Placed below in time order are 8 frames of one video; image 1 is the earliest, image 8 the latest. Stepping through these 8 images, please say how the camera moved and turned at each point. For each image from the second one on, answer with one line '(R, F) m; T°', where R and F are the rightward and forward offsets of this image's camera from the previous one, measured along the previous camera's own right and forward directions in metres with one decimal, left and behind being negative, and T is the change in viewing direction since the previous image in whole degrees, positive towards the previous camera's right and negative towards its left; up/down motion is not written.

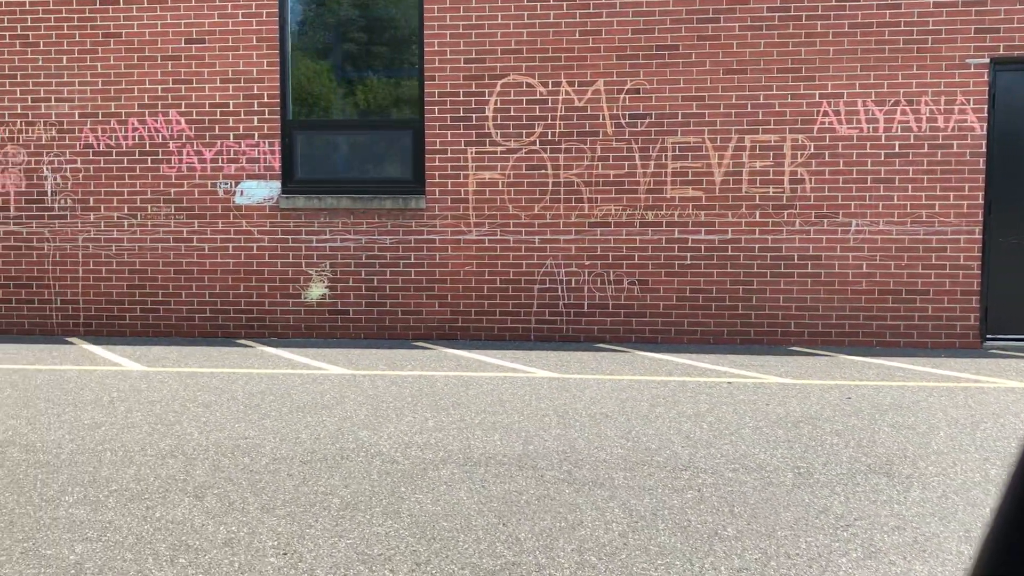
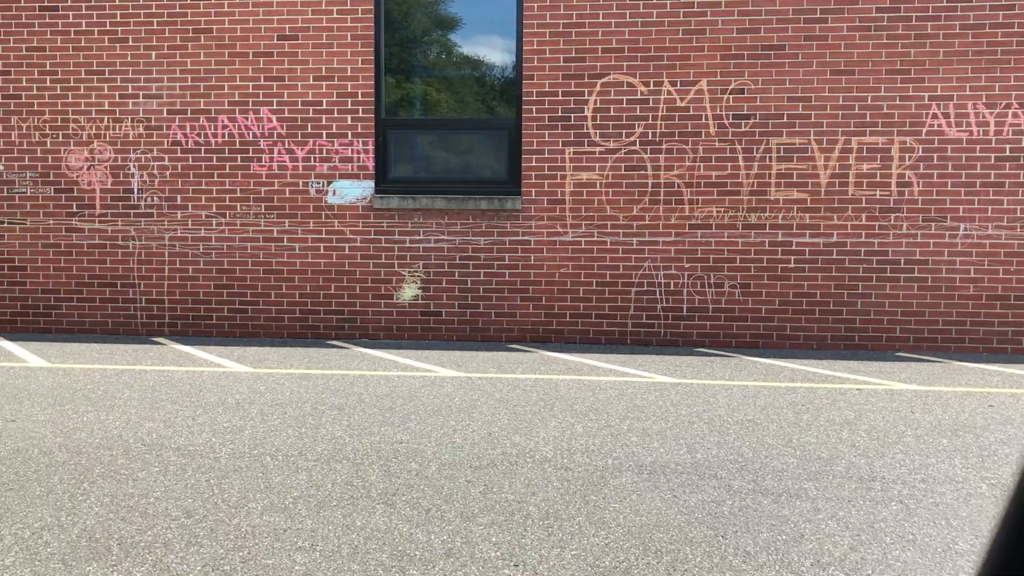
(-0.8, +0.1) m; 0°
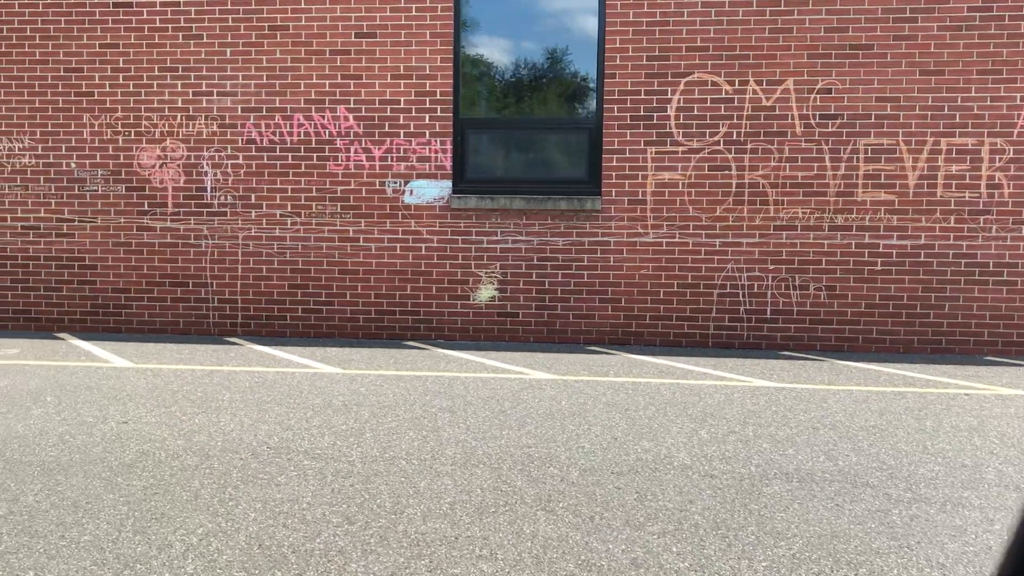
(-0.6, +0.1) m; 0°
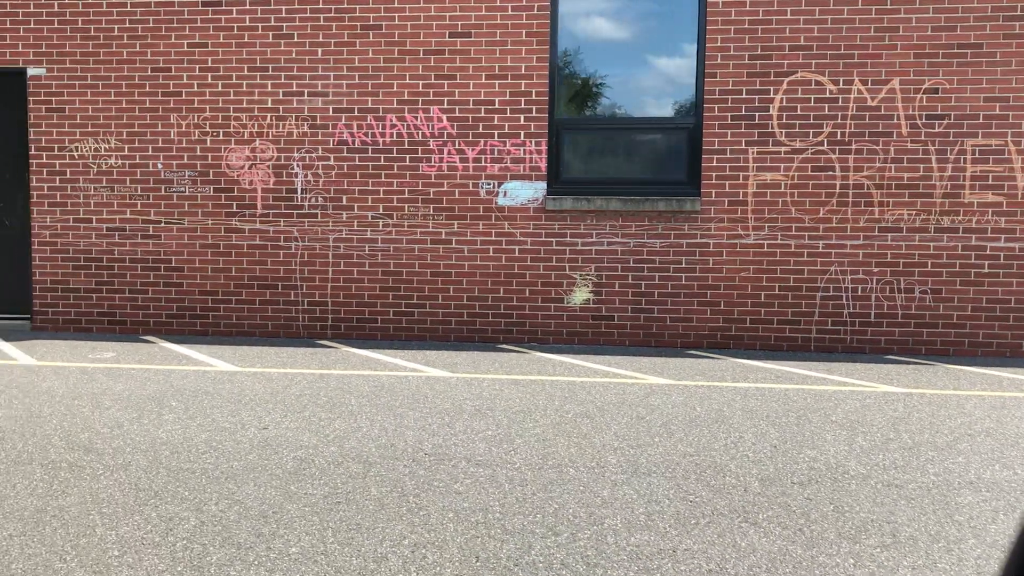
(-0.7, +0.1) m; 0°
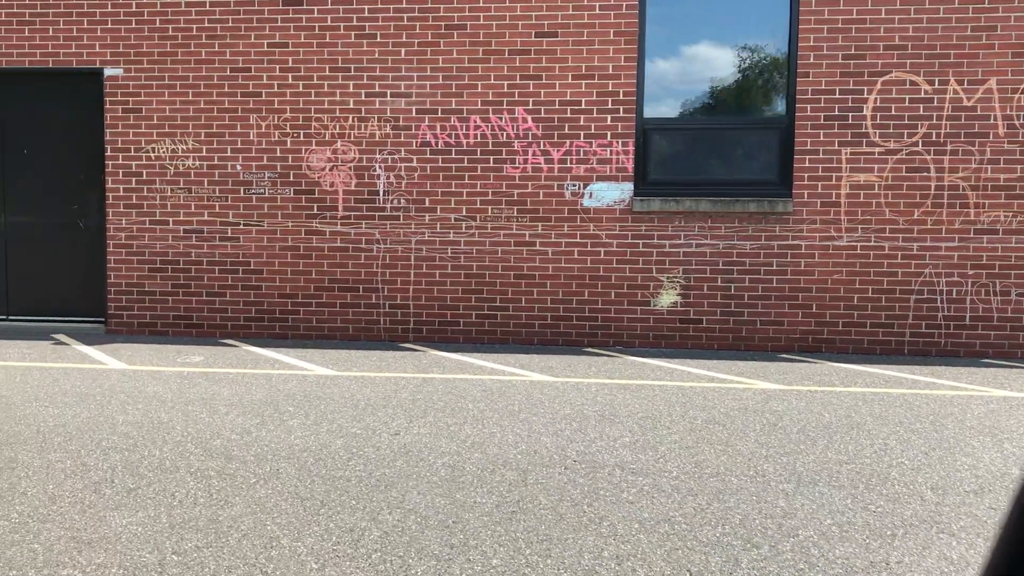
(-0.7, +0.1) m; 0°
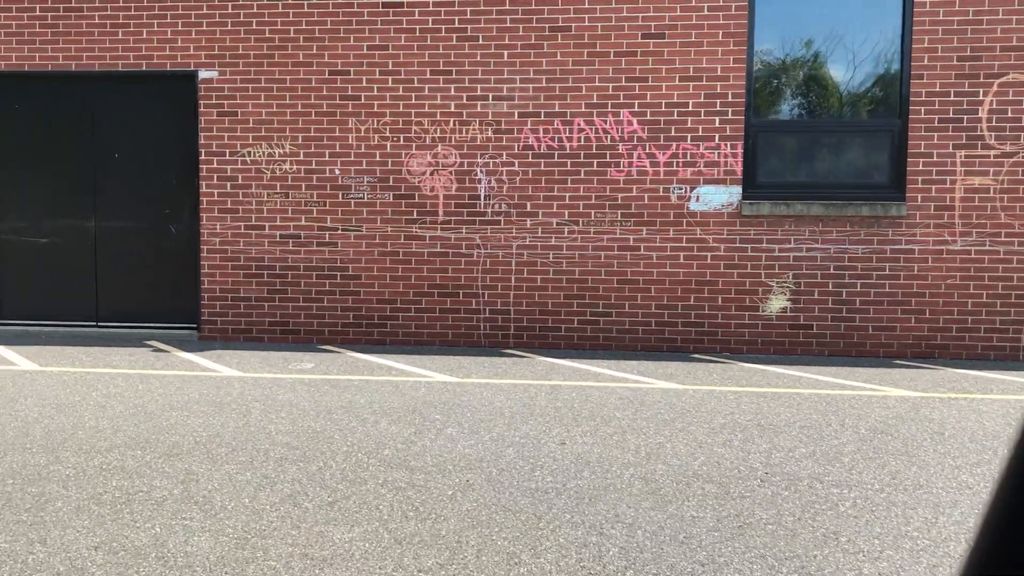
(-0.9, +0.1) m; 0°
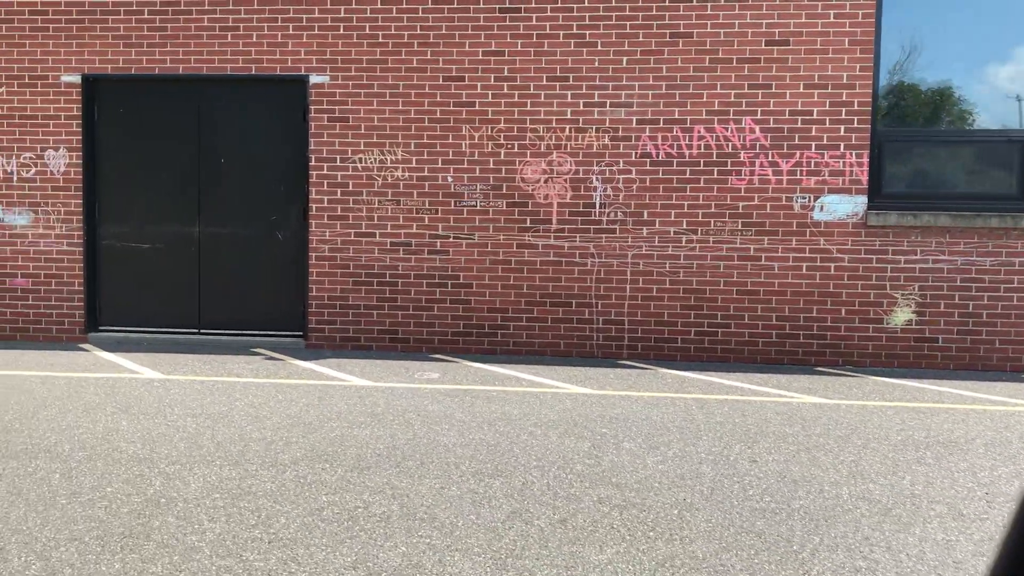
(-0.9, +0.1) m; 0°
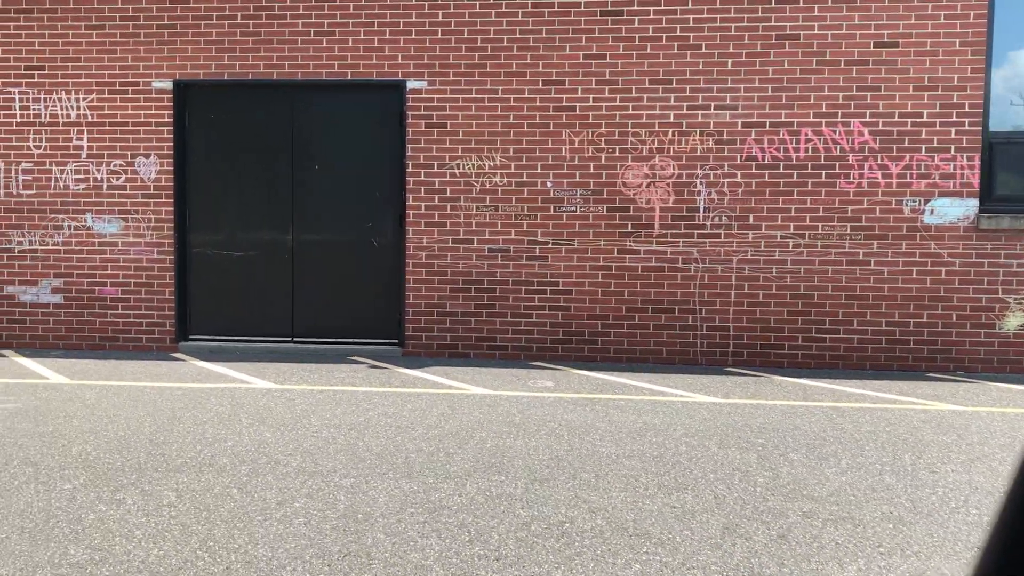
(-0.8, +0.1) m; 0°
